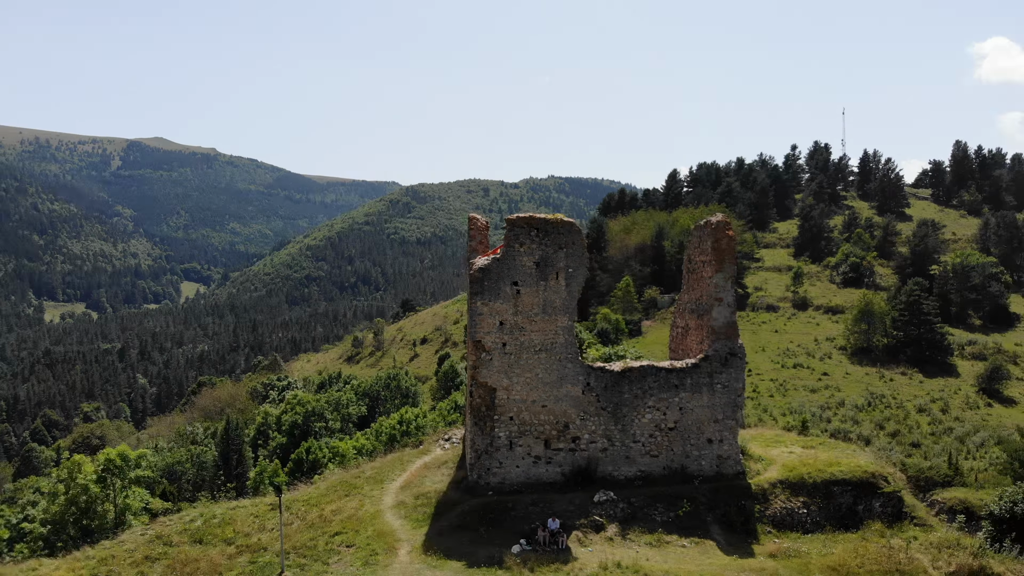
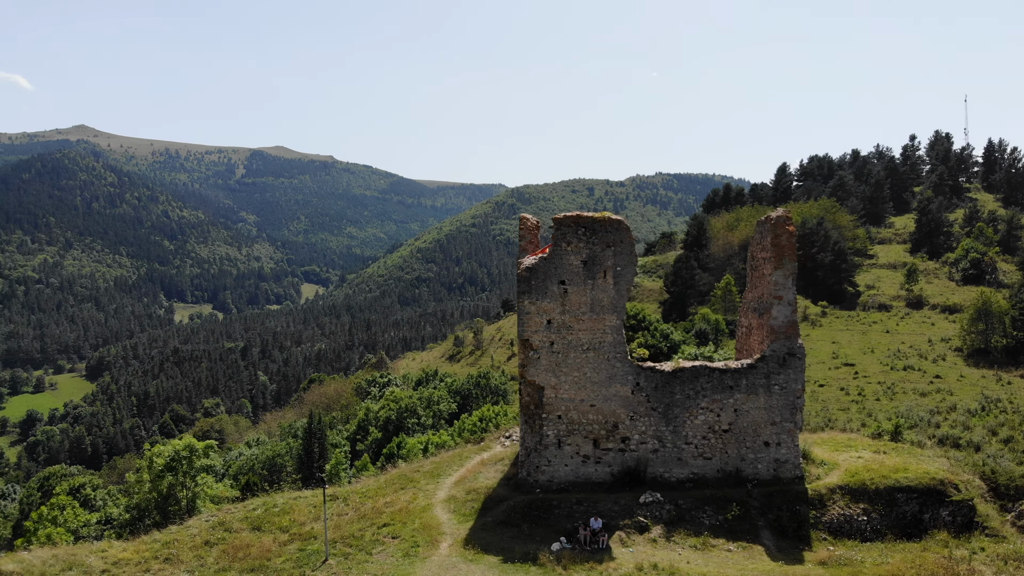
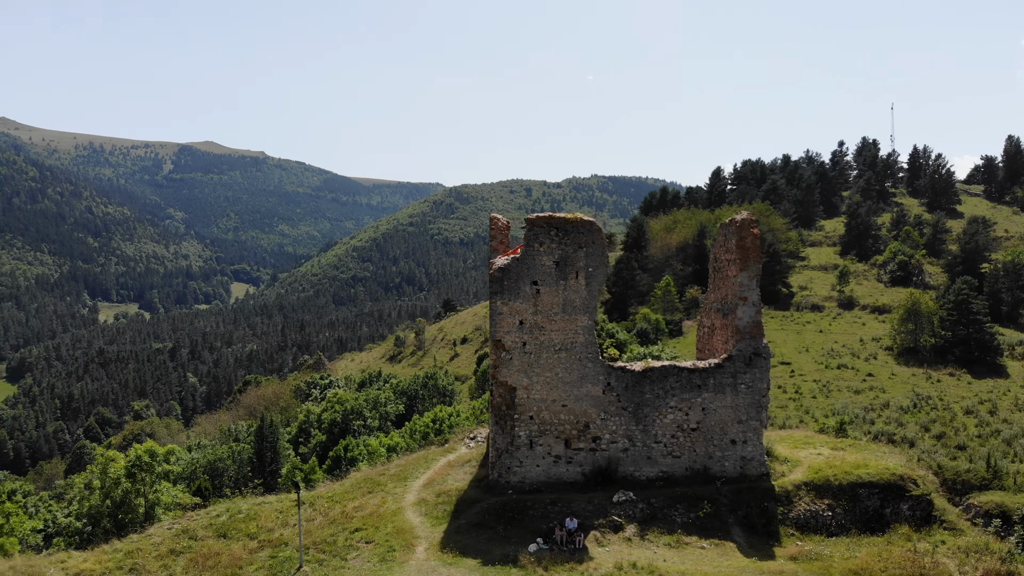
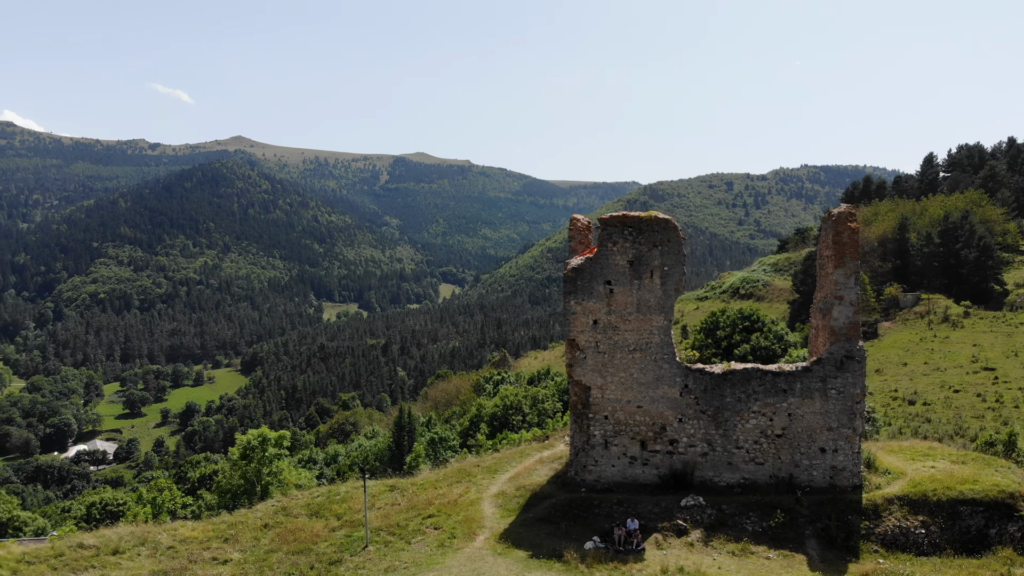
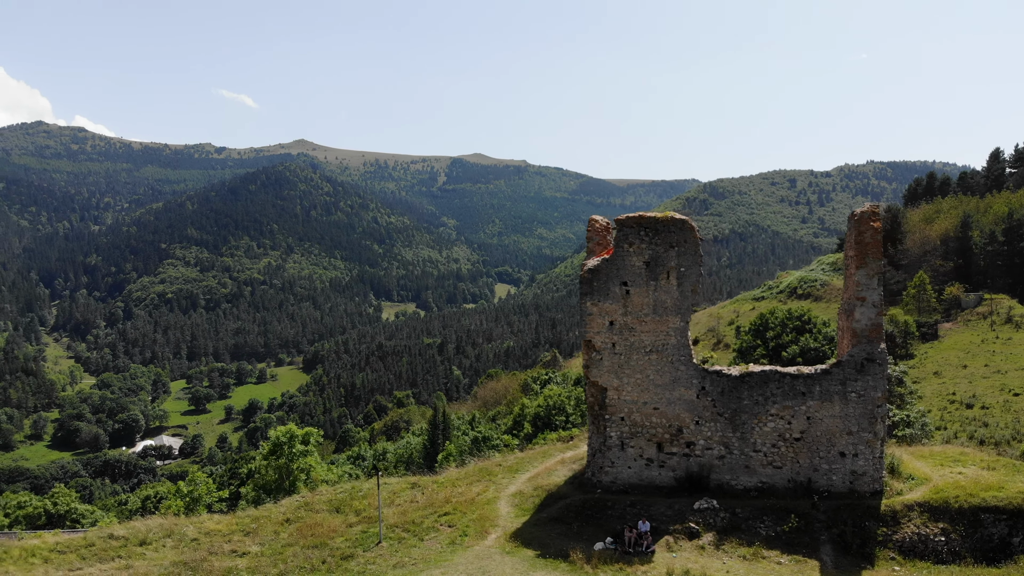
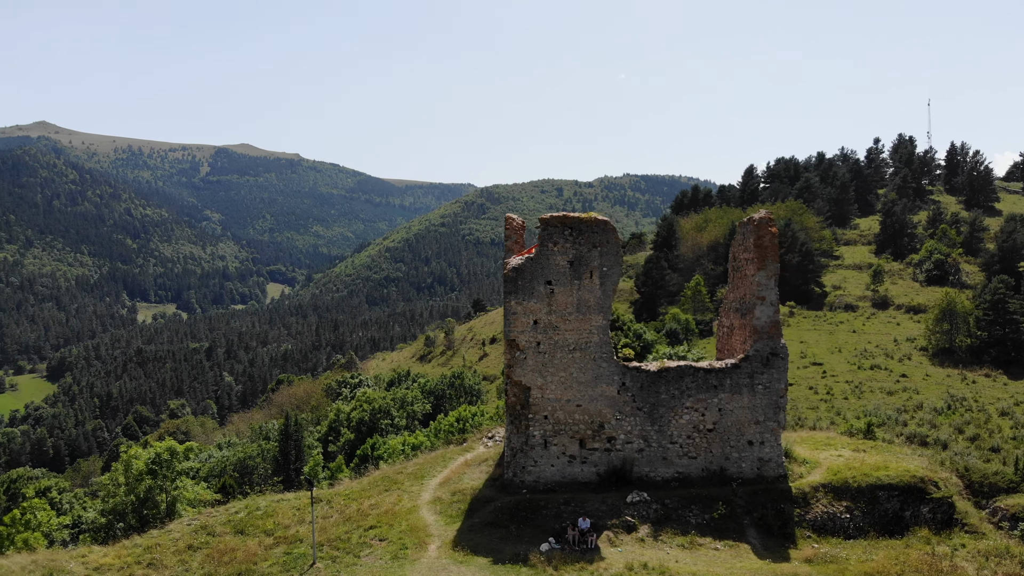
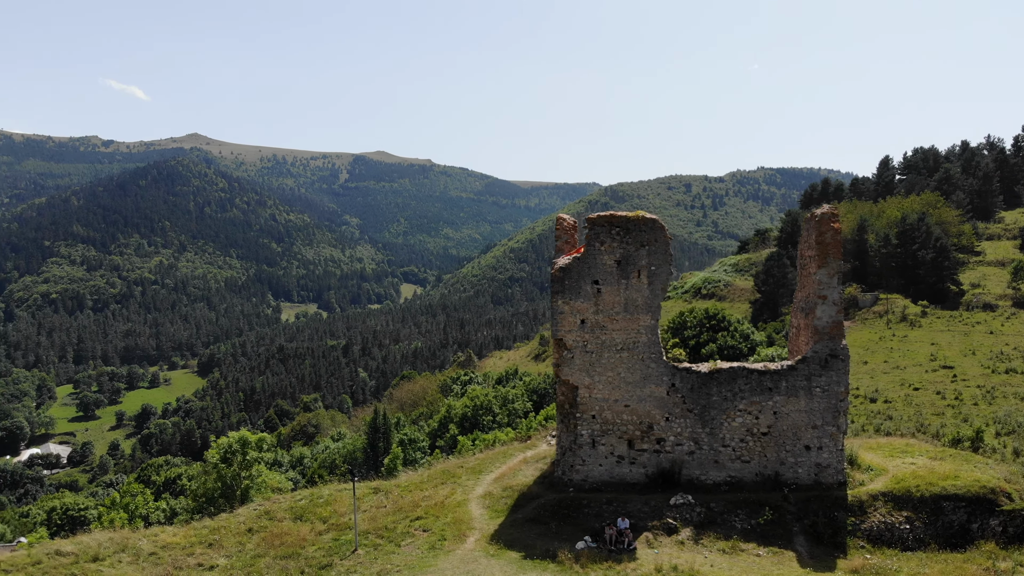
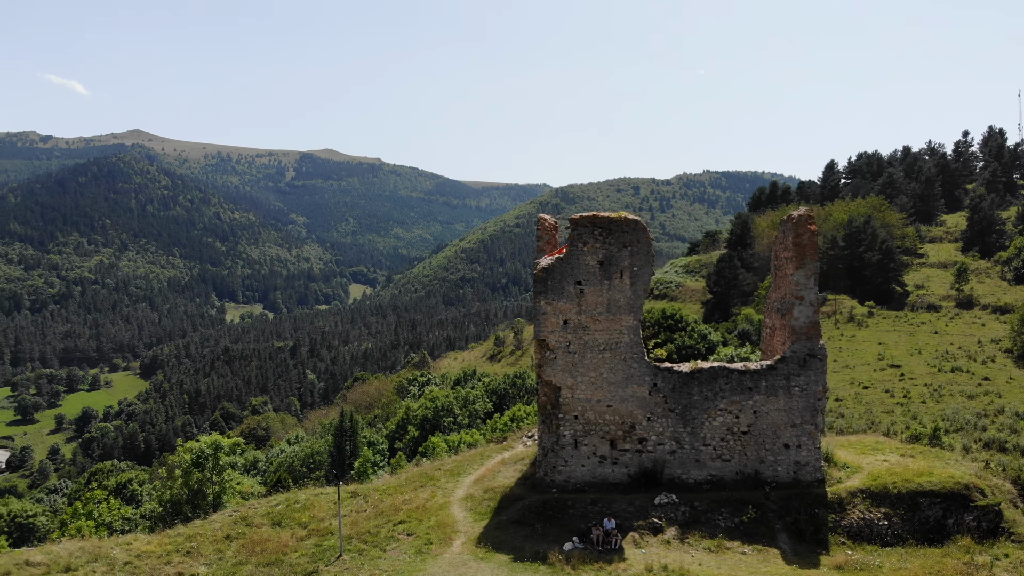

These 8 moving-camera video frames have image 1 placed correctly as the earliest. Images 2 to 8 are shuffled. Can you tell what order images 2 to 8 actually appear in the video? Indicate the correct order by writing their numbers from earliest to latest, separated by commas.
3, 6, 2, 8, 7, 4, 5
